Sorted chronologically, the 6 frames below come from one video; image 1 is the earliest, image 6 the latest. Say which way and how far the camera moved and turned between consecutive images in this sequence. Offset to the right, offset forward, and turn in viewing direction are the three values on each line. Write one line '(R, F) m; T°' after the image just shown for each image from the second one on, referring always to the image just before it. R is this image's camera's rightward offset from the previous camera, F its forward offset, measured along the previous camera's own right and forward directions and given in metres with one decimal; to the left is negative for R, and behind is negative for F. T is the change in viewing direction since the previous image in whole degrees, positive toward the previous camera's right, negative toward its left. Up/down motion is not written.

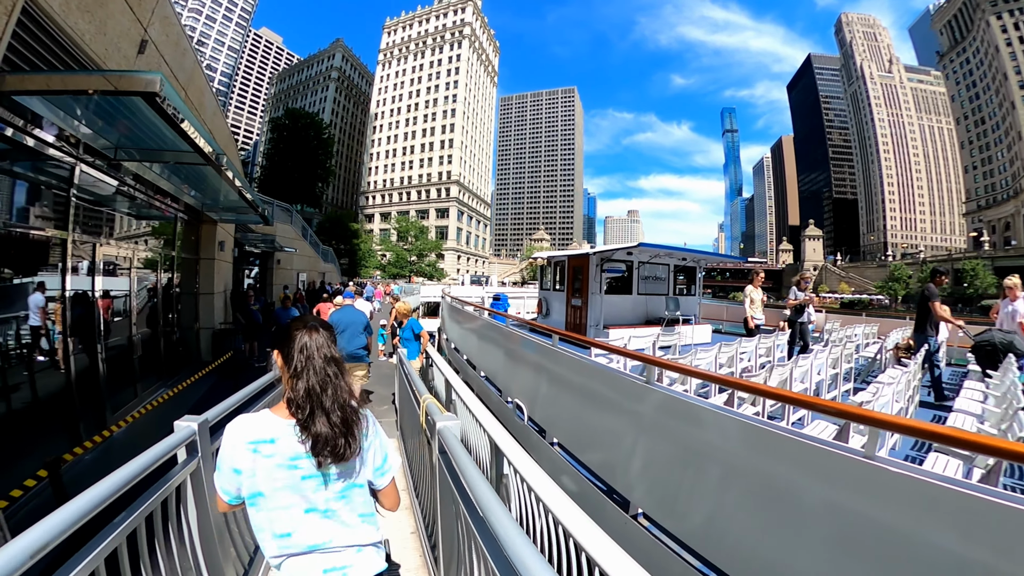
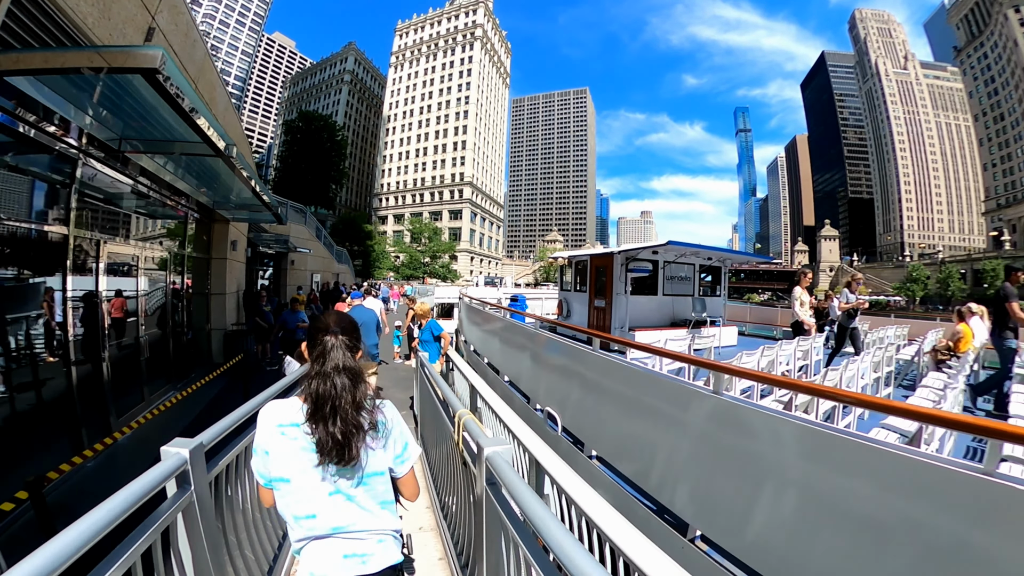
(-0.2, +0.4) m; -2°
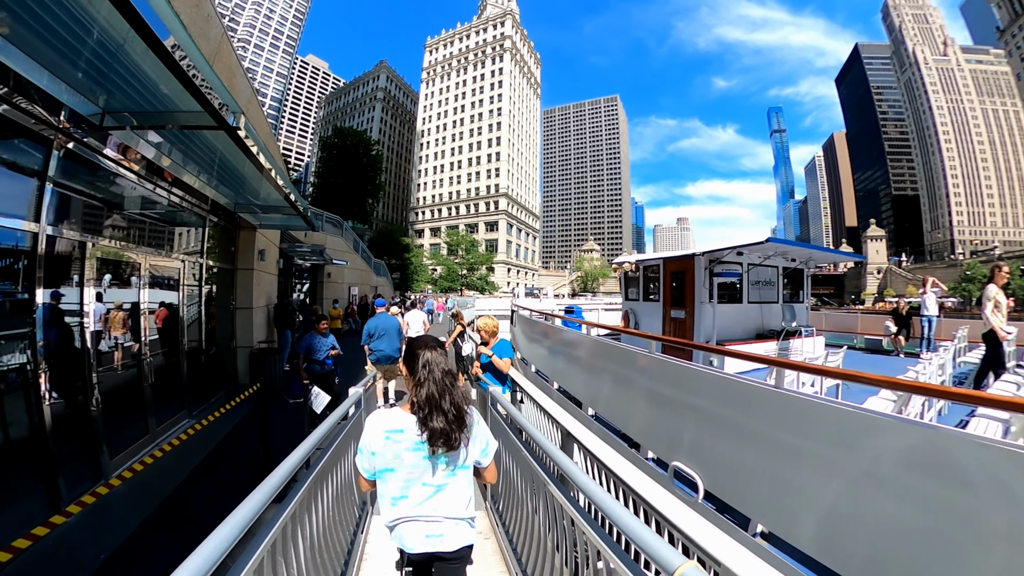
(-0.5, +1.2) m; -5°
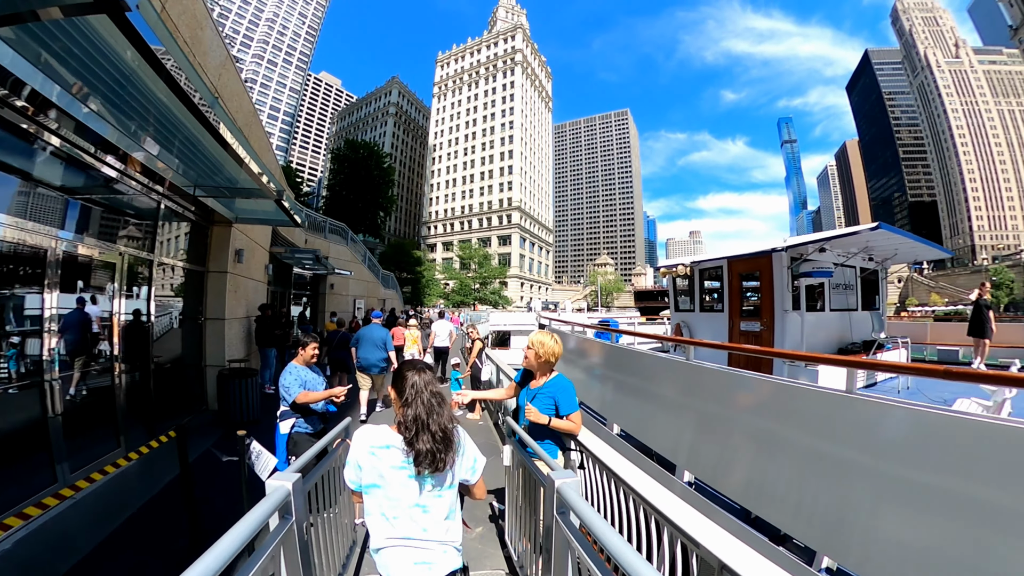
(-0.3, +1.3) m; -2°
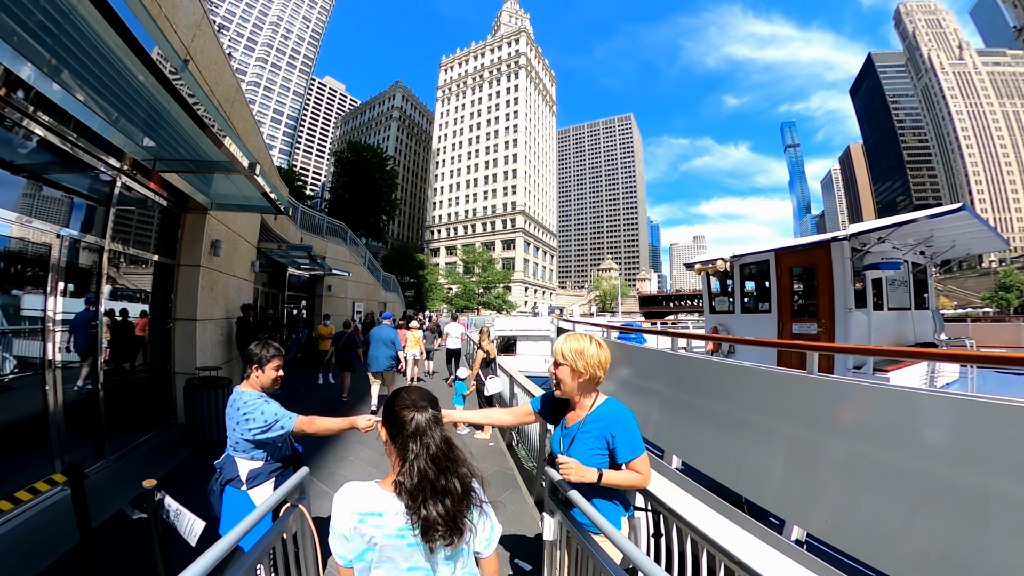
(-0.2, +0.7) m; 0°
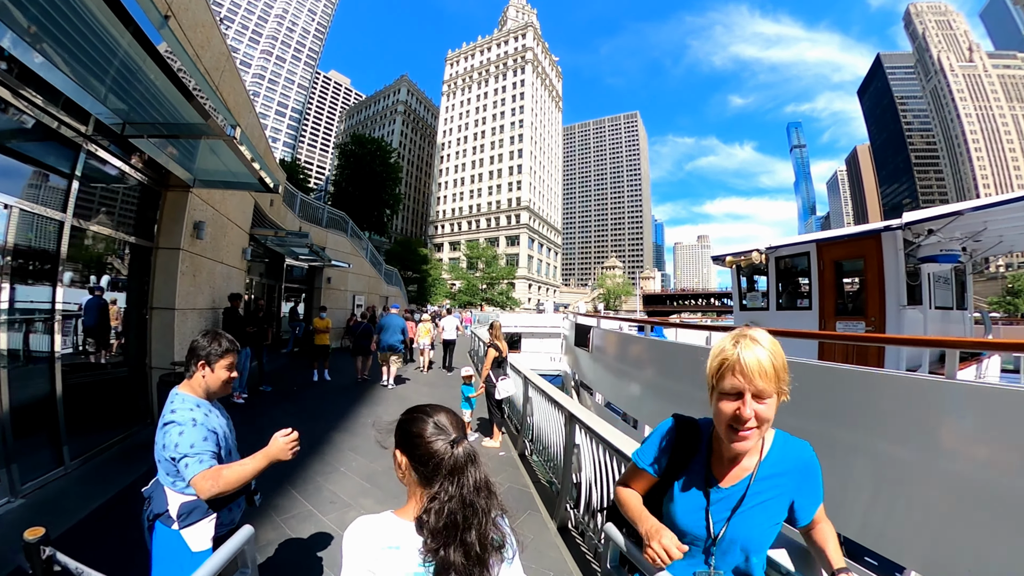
(-0.1, +0.5) m; 0°
